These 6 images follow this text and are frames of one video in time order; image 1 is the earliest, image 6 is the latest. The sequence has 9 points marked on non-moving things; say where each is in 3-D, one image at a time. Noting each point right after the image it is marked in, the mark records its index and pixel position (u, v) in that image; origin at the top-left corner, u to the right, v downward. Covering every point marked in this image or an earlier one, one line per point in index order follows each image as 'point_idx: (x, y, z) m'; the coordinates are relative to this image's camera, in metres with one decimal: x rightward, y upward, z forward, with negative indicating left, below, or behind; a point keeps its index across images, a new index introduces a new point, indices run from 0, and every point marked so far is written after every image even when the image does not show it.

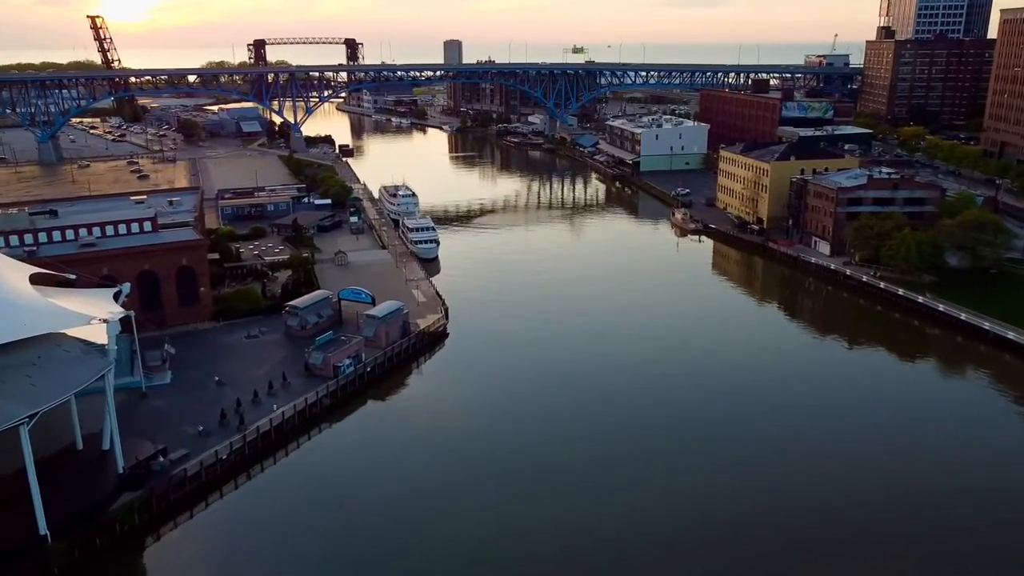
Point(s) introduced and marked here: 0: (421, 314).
0: (-2.2, -0.7, +19.5) m
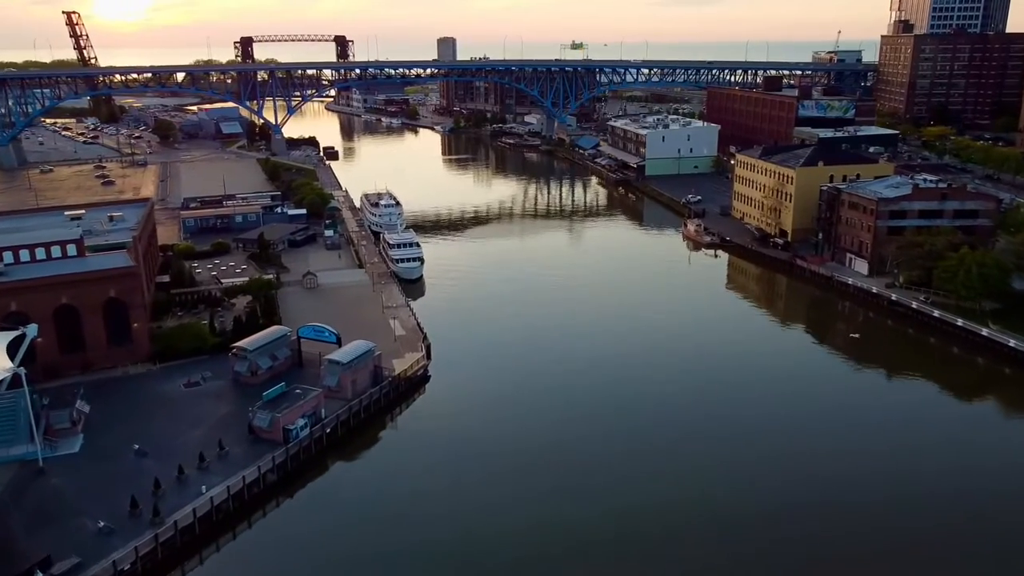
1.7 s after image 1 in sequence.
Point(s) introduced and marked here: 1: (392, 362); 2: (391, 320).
0: (-2.4, -1.4, +16.5) m
1: (-2.4, -1.5, +15.9) m
2: (-2.8, -0.8, +18.5) m
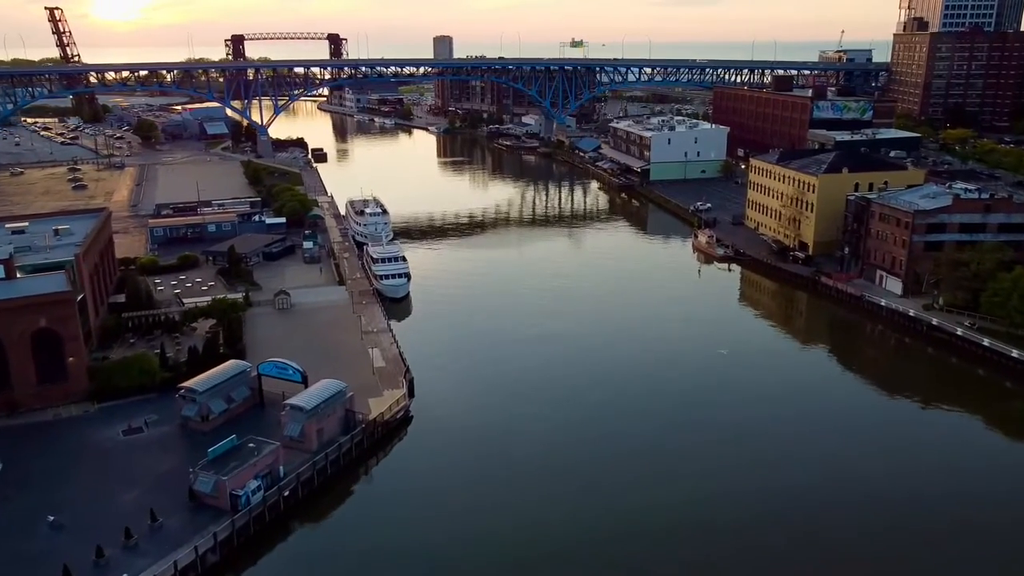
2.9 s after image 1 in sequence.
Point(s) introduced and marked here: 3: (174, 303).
0: (-2.5, -1.9, +14.4) m
1: (-2.5, -2.0, +13.8) m
2: (-2.9, -1.2, +16.4) m
3: (-7.9, -0.3, +18.6) m
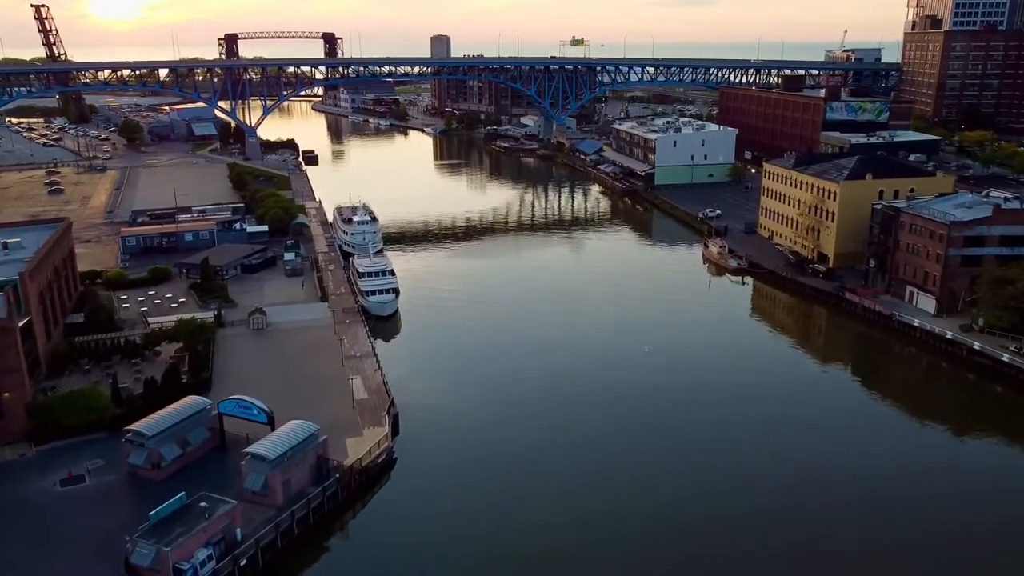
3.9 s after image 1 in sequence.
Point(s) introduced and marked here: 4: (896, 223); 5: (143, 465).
0: (-2.5, -2.3, +12.7) m
1: (-2.5, -2.4, +12.1) m
2: (-3.0, -1.6, +14.8) m
3: (-7.9, -0.7, +16.9) m
4: (+8.9, +1.5, +18.5) m
5: (-5.1, -2.4, +10.8) m
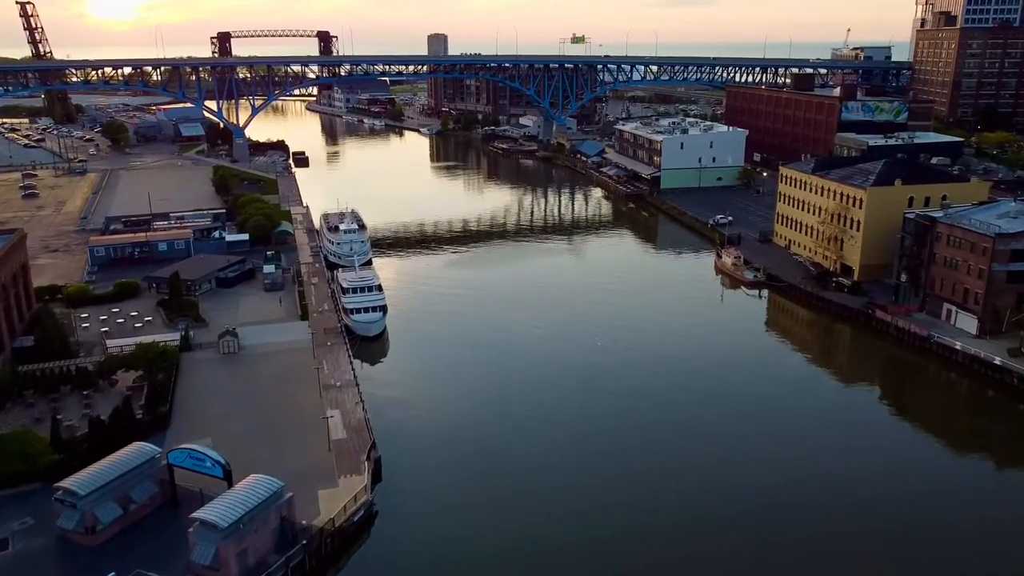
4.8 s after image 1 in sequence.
0: (-2.5, -2.6, +11.1) m
1: (-2.6, -2.8, +10.5) m
2: (-3.0, -2.0, +13.1) m
3: (-8.0, -1.1, +15.2) m
4: (+8.9, +1.2, +16.9) m
5: (-5.1, -2.8, +9.2) m
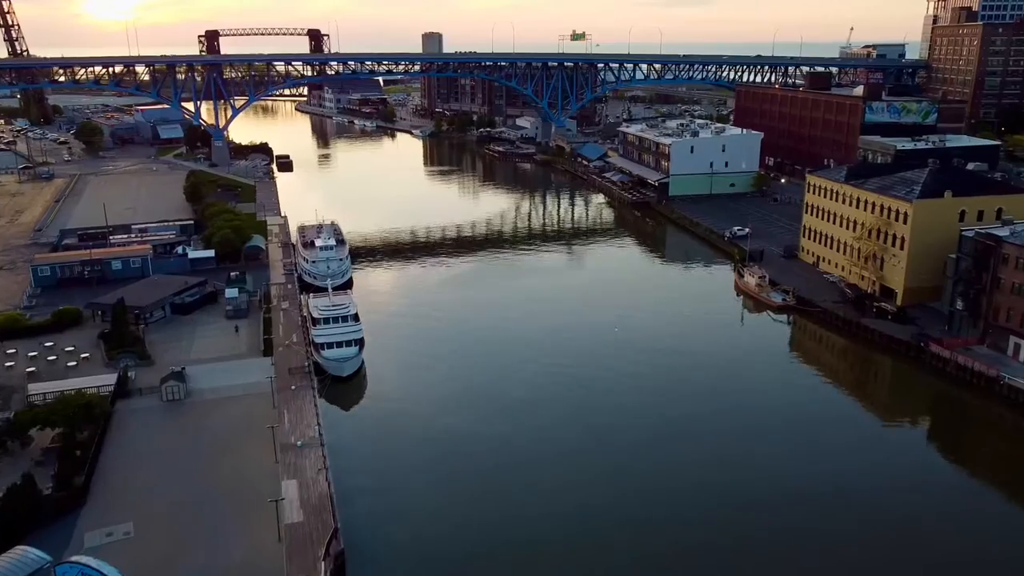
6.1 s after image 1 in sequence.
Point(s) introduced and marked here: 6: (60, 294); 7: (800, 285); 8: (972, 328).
0: (-2.6, -3.2, +8.7) m
1: (-2.6, -3.3, +8.1) m
2: (-3.0, -2.6, +10.7) m
3: (-8.0, -1.7, +12.9) m
4: (+8.8, +0.6, +14.6) m
5: (-5.1, -3.3, +6.8) m
6: (-10.4, -0.1, +18.2) m
7: (+7.1, +0.1, +19.5) m
8: (+8.9, -0.7, +15.4) m
